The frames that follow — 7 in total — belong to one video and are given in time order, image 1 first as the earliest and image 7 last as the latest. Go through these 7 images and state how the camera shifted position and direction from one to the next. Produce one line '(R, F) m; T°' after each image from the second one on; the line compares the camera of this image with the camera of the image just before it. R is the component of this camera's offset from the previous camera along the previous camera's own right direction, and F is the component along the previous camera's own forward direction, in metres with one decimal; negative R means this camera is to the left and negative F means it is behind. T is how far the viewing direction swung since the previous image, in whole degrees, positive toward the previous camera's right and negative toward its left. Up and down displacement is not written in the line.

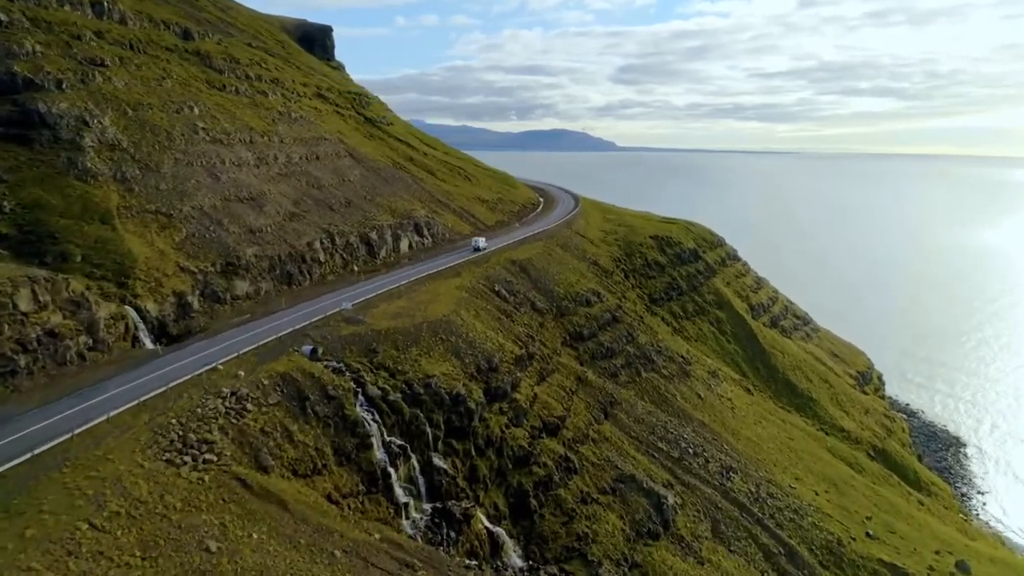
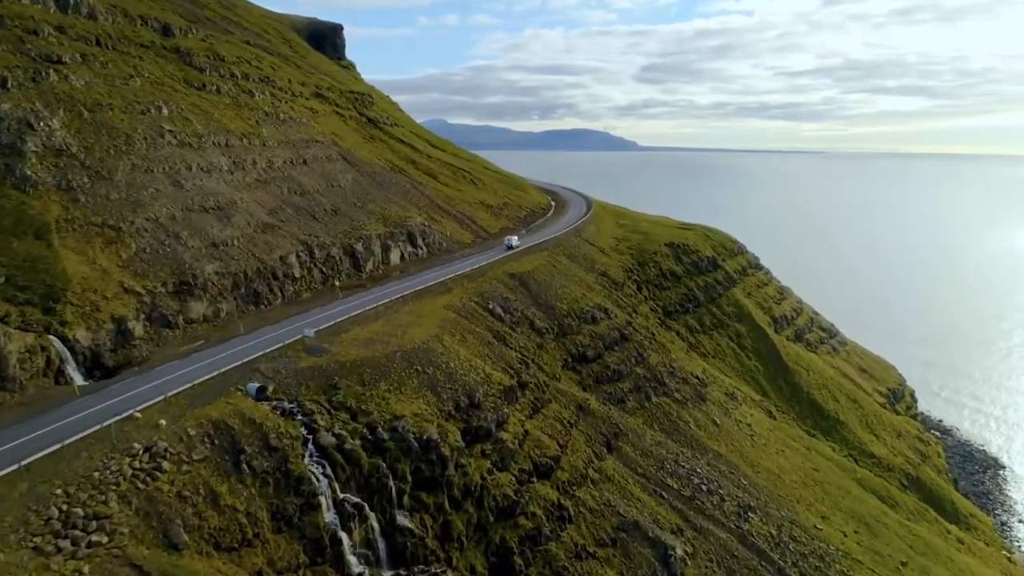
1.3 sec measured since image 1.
(+1.8, +4.9) m; -2°
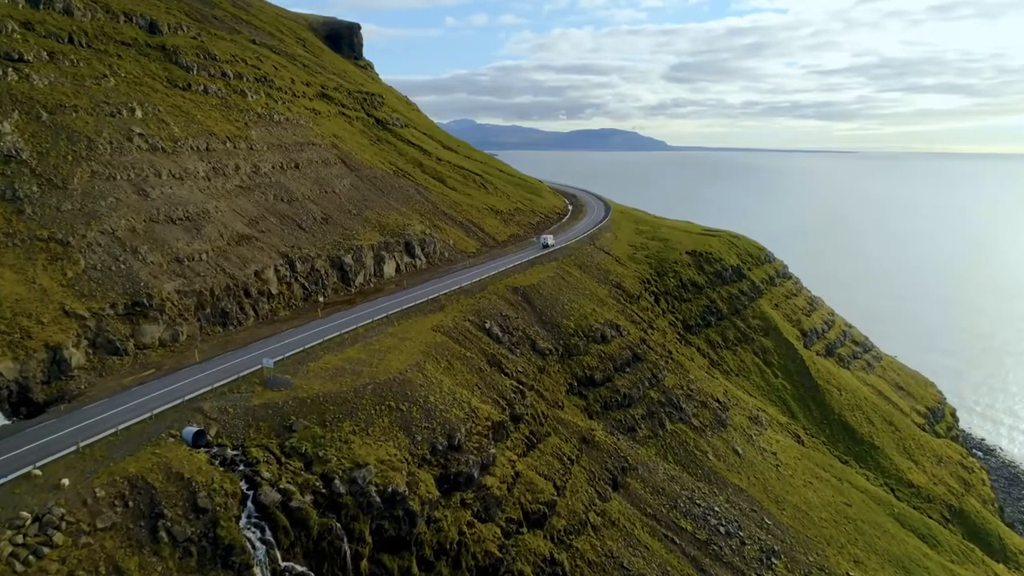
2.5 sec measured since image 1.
(+1.8, +4.4) m; -2°
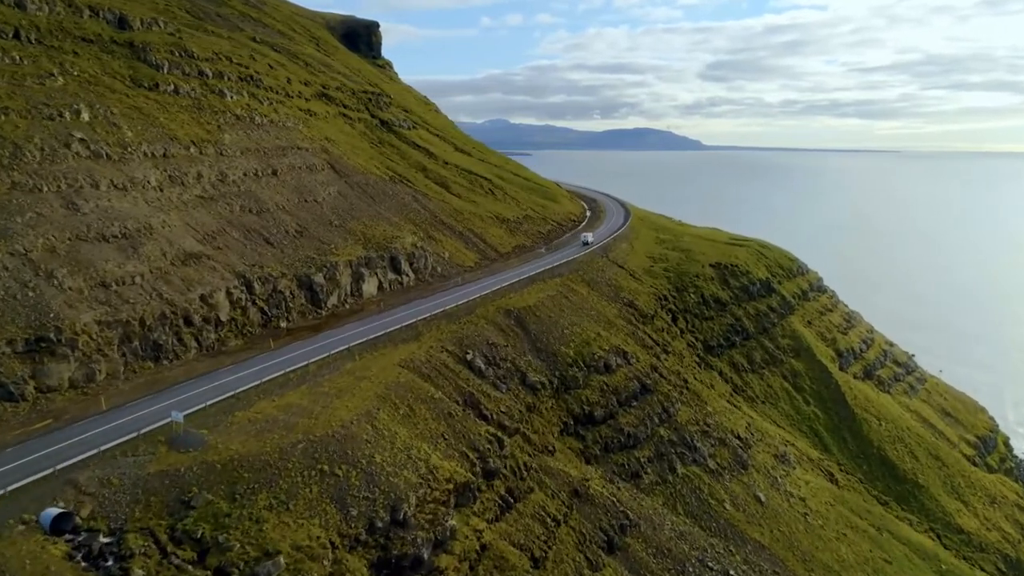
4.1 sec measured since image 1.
(+2.7, +5.7) m; -3°
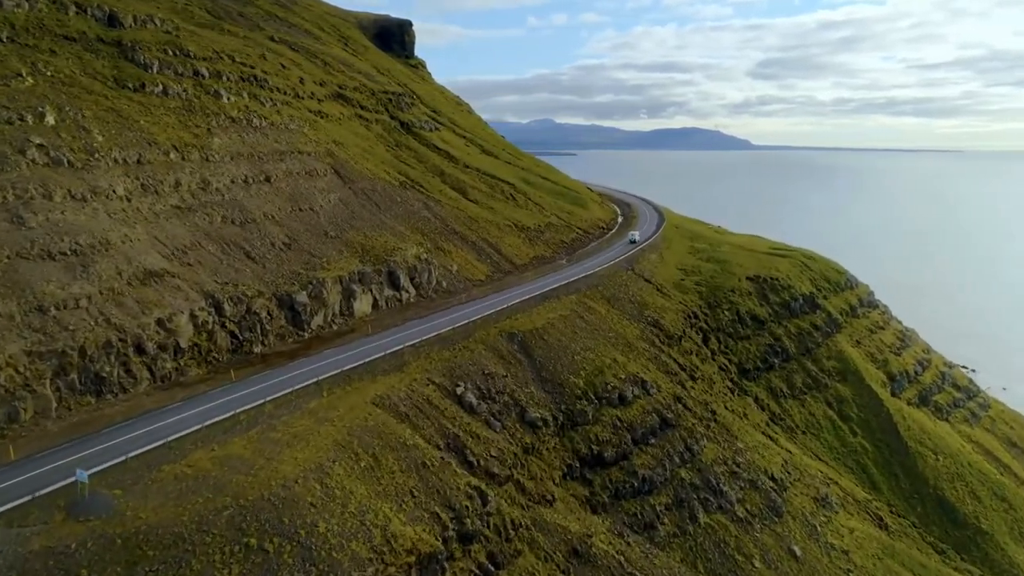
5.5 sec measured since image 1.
(+2.3, +4.7) m; -4°
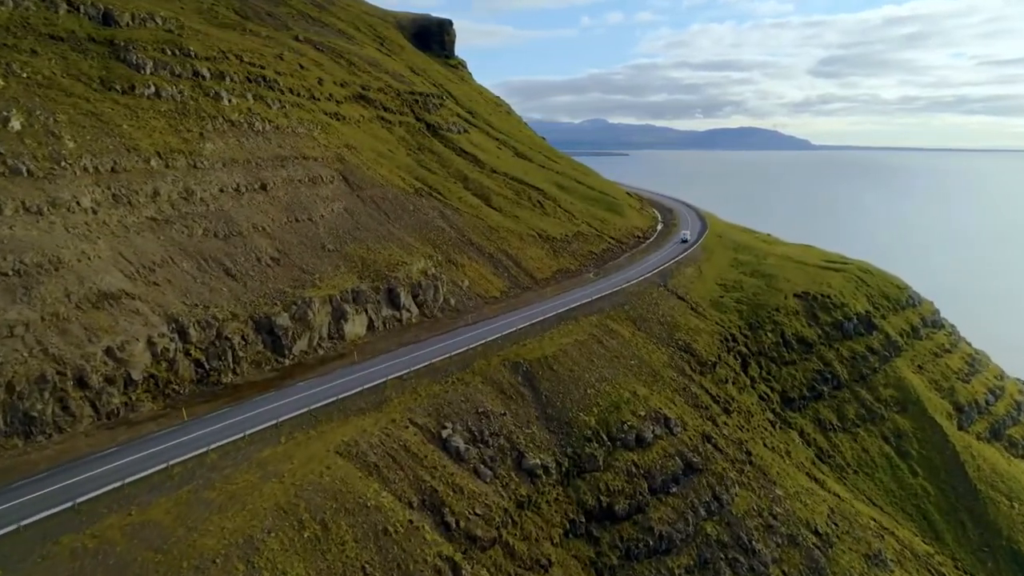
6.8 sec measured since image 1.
(+2.4, +4.7) m; -4°
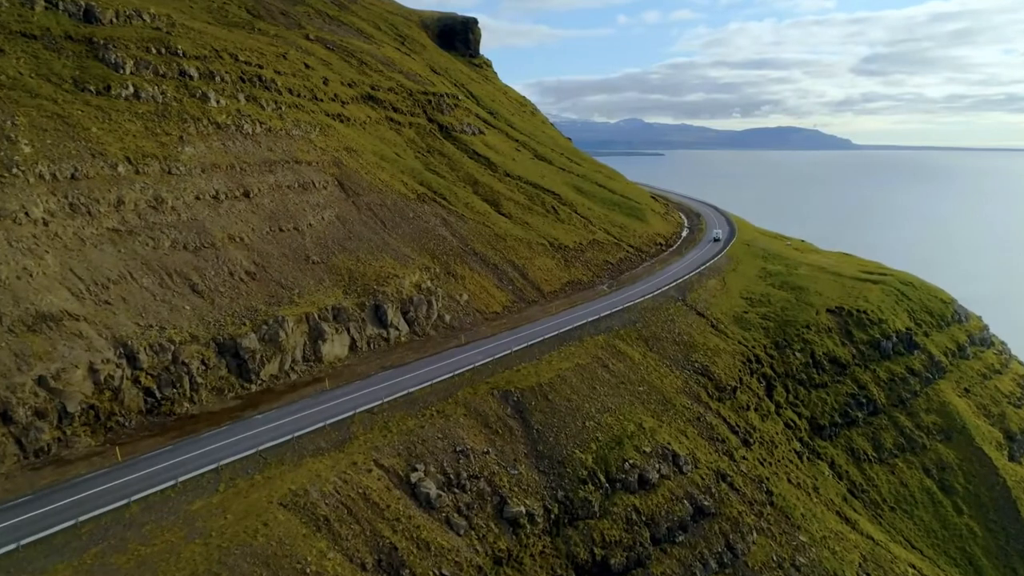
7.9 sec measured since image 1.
(+2.1, +3.7) m; -3°
